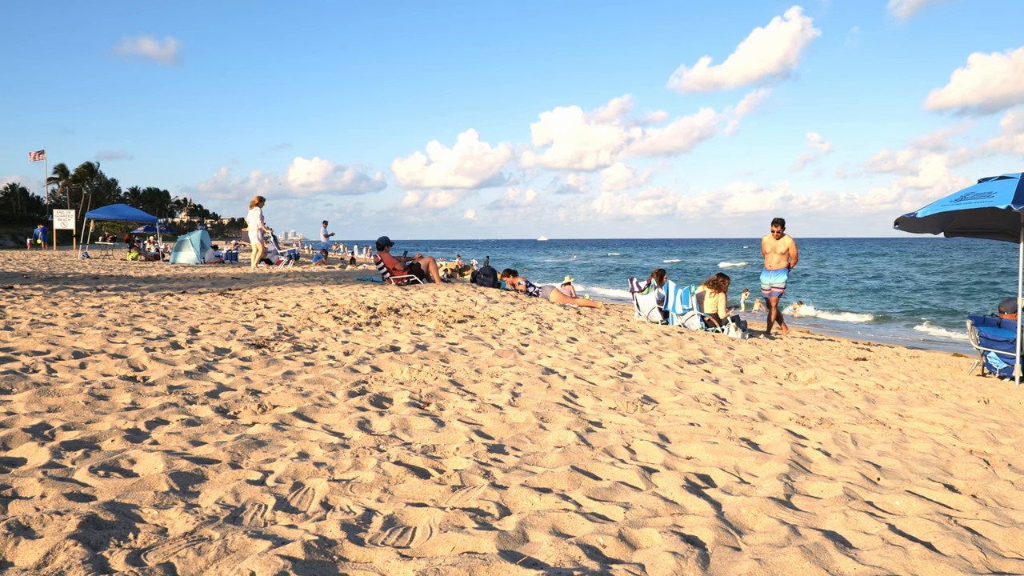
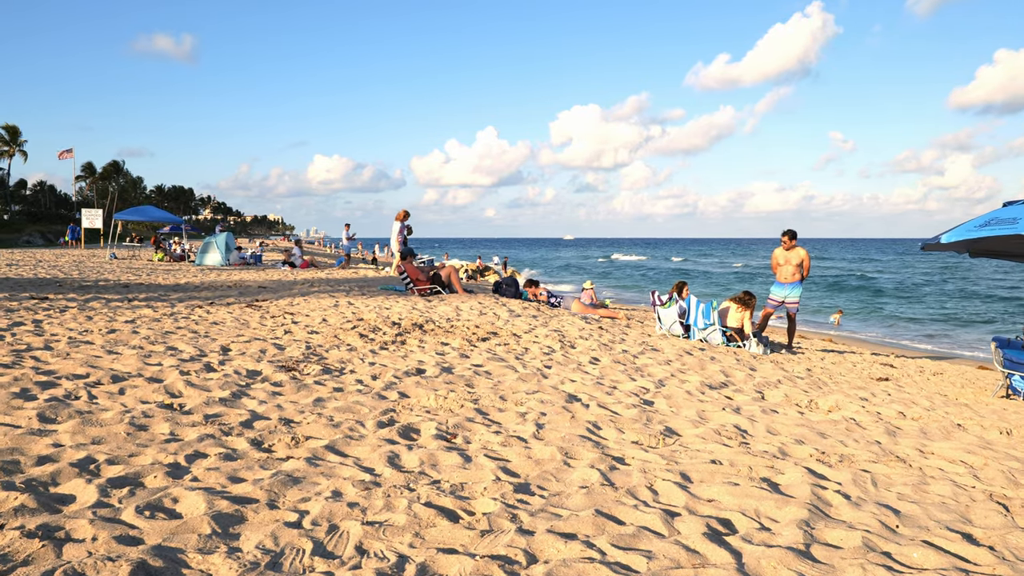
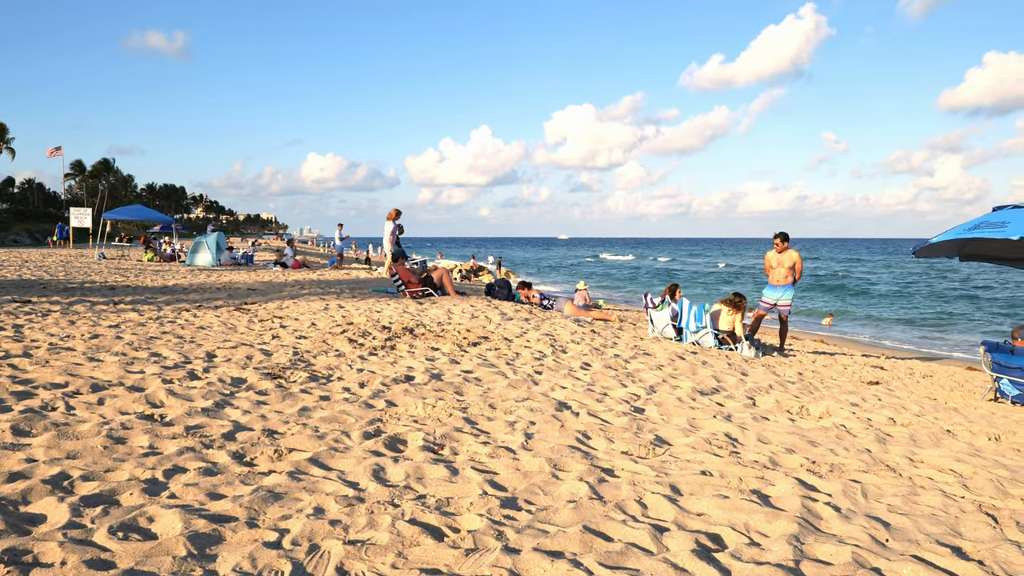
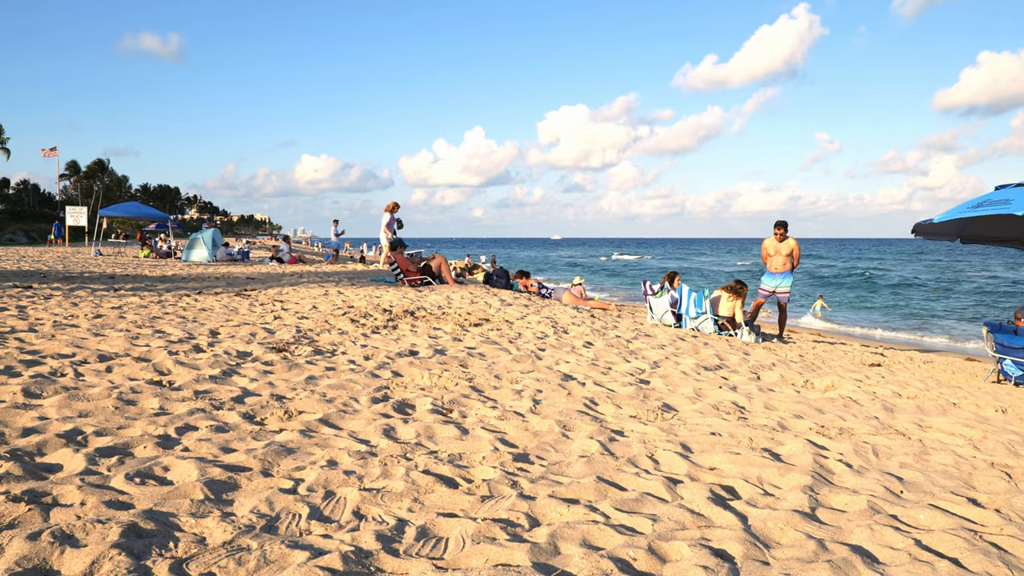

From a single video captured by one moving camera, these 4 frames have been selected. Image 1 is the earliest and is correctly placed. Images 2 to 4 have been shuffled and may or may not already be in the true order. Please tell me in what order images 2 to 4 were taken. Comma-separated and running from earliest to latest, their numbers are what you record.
4, 2, 3
